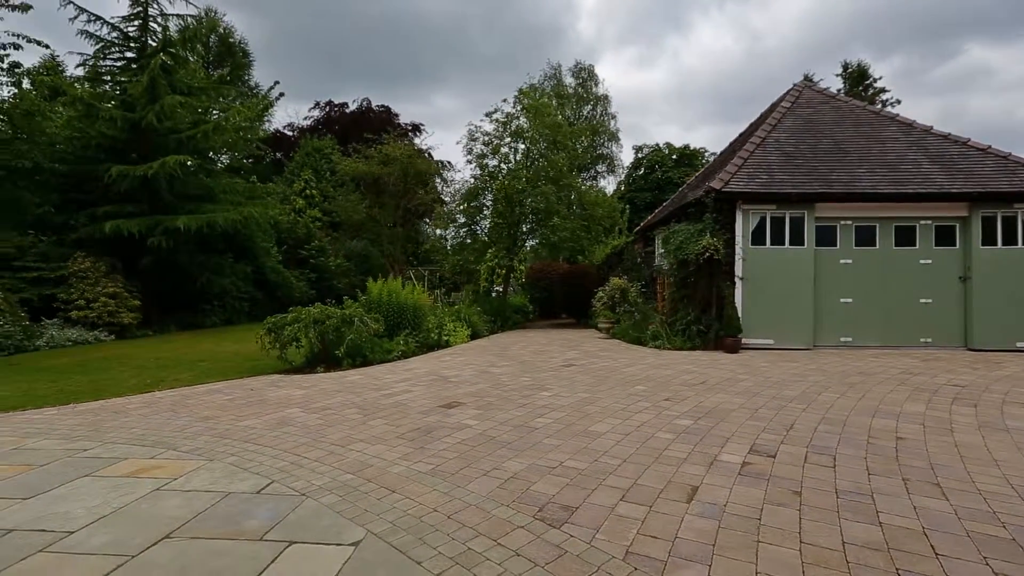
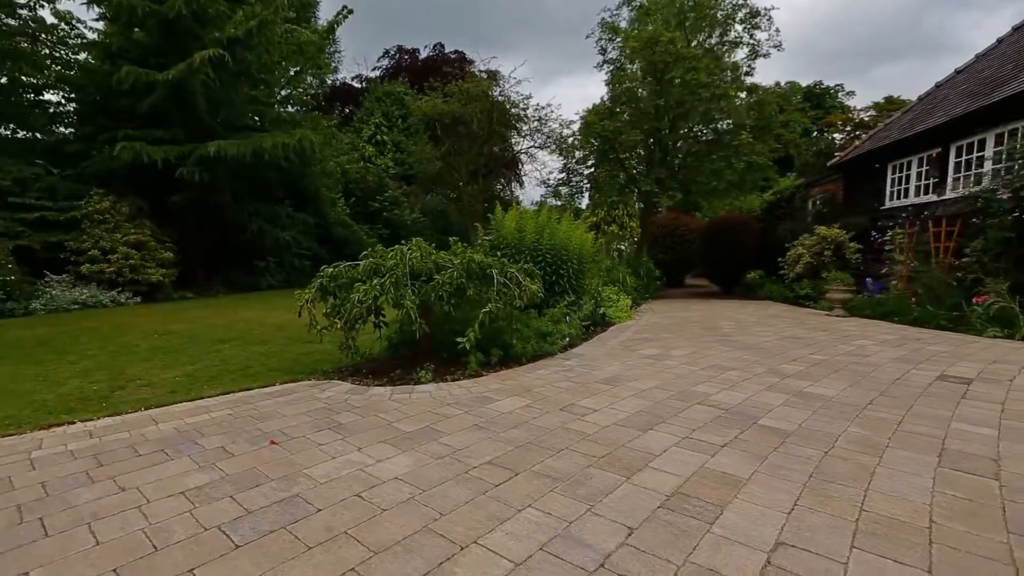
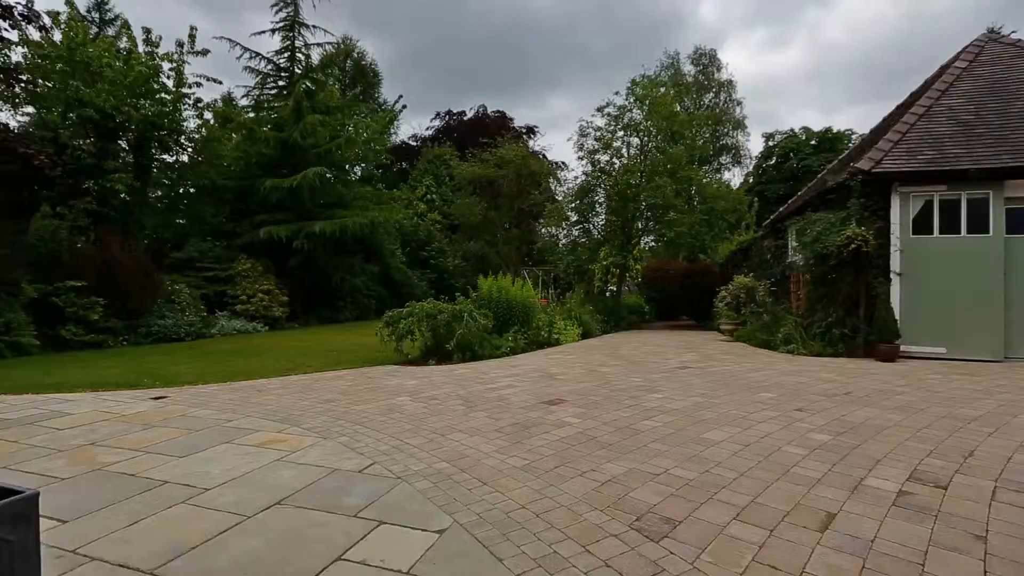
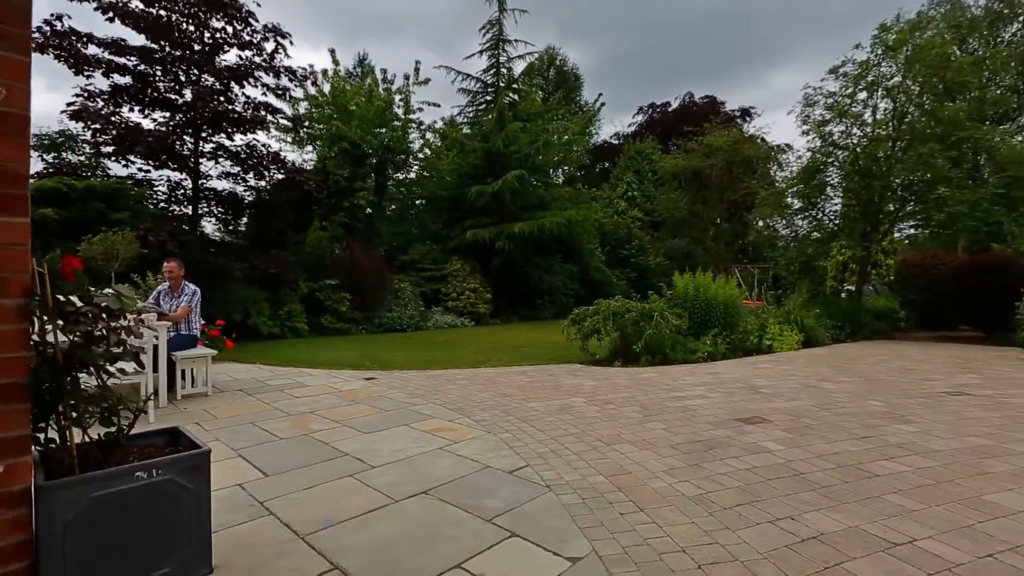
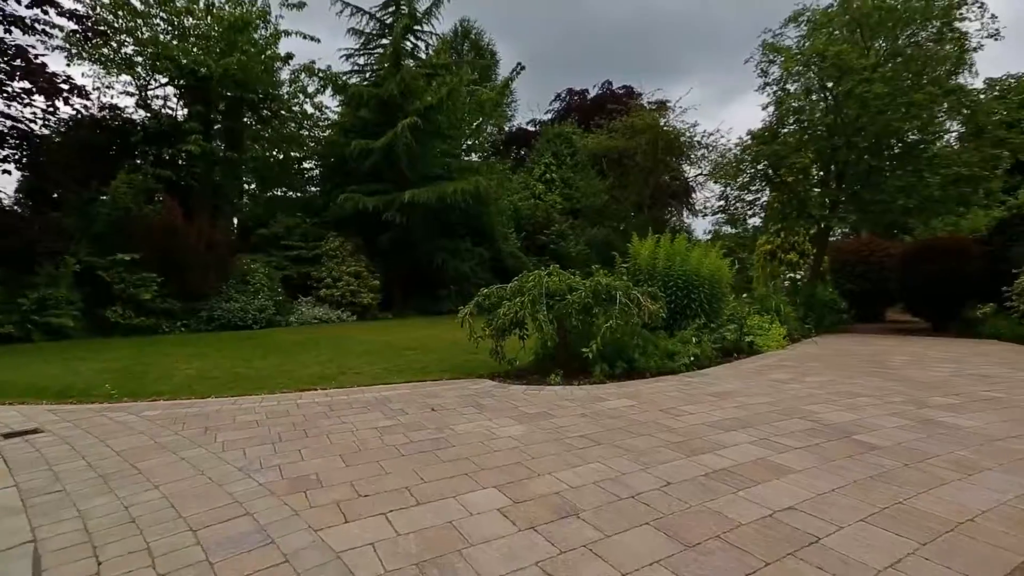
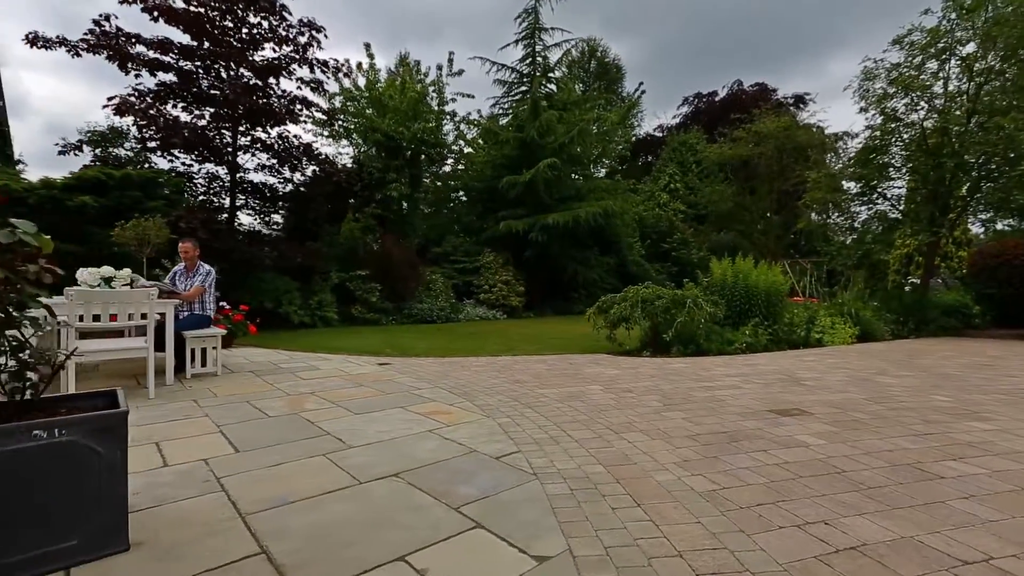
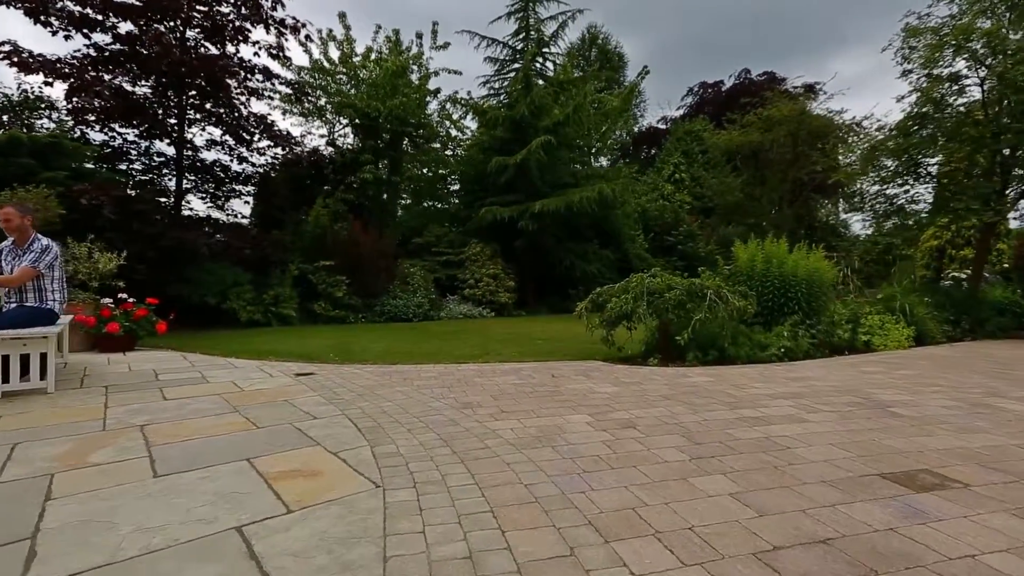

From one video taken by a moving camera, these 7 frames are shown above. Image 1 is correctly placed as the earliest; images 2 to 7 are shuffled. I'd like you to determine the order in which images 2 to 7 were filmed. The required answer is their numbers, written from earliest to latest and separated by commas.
3, 4, 6, 7, 5, 2
